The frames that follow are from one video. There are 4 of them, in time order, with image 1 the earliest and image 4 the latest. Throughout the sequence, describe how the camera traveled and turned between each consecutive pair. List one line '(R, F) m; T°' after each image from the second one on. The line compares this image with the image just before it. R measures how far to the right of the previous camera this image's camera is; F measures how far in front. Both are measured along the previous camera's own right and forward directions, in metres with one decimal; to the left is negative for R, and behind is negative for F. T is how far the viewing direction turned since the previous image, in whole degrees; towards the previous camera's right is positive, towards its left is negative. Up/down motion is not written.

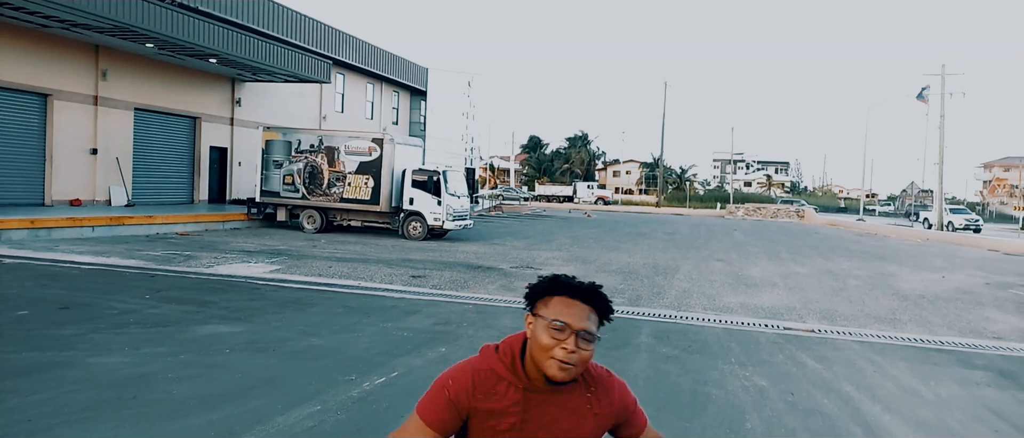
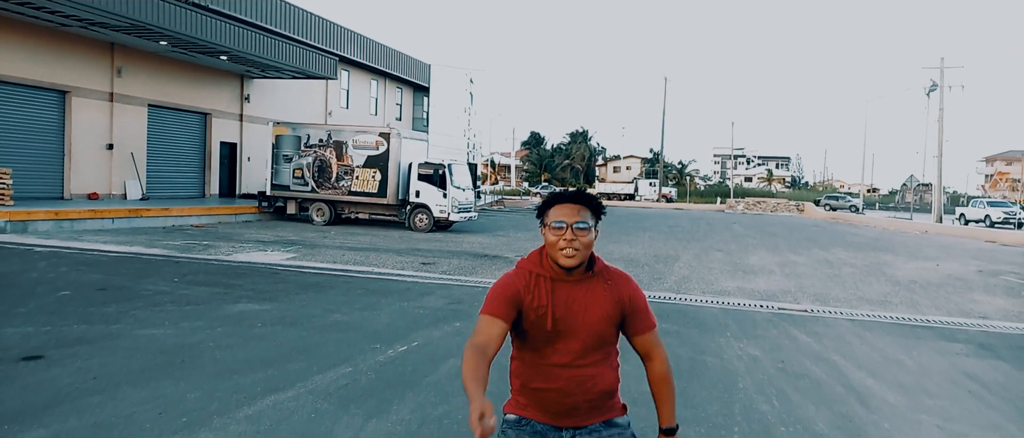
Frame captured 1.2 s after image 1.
(-0.1, -0.6) m; 0°
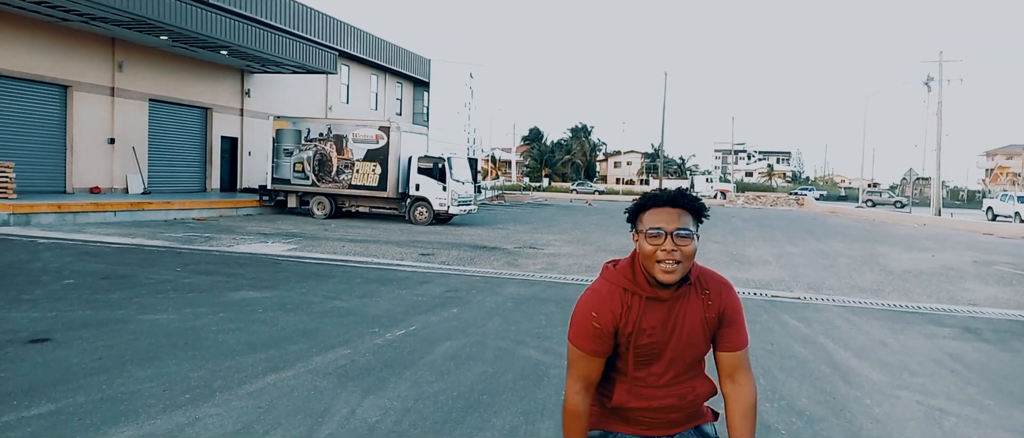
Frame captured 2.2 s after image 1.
(+0.1, -0.2) m; 0°
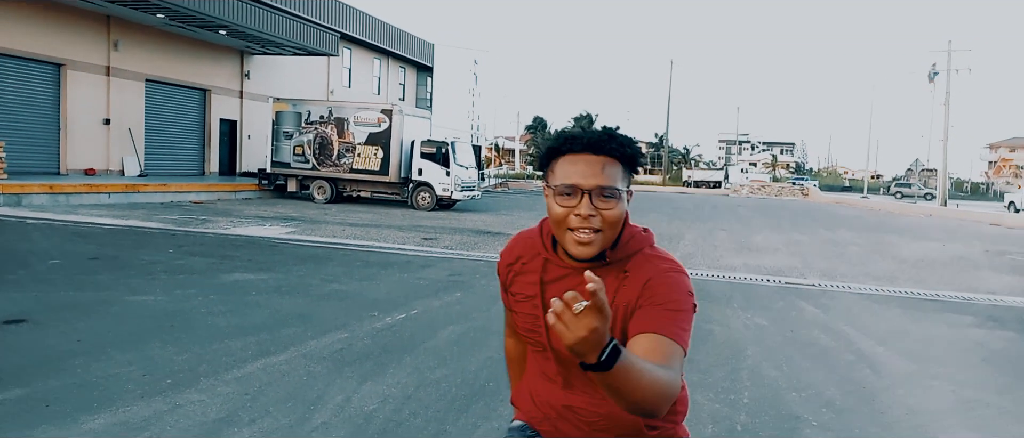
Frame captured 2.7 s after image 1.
(-0.1, +0.4) m; 0°
